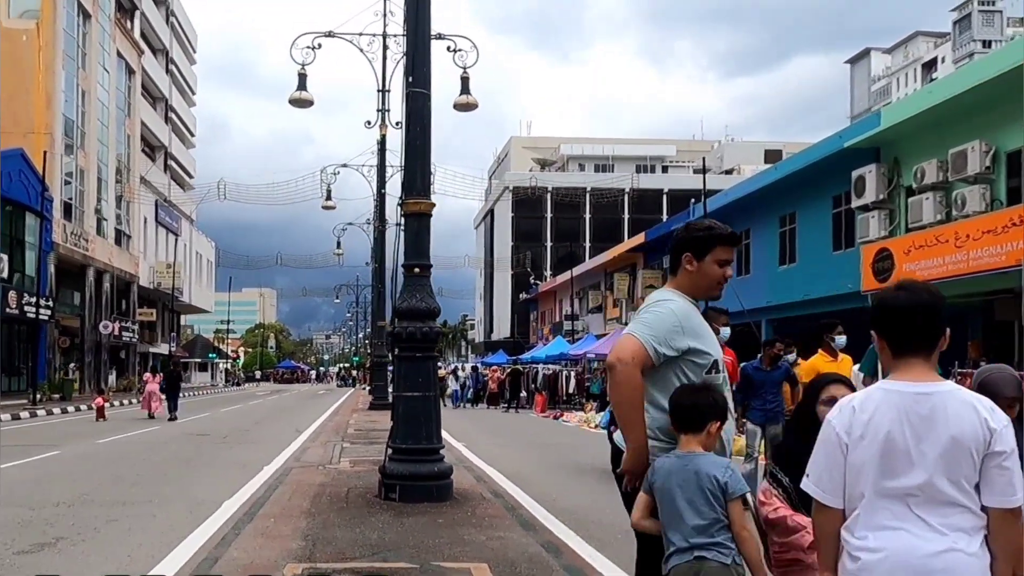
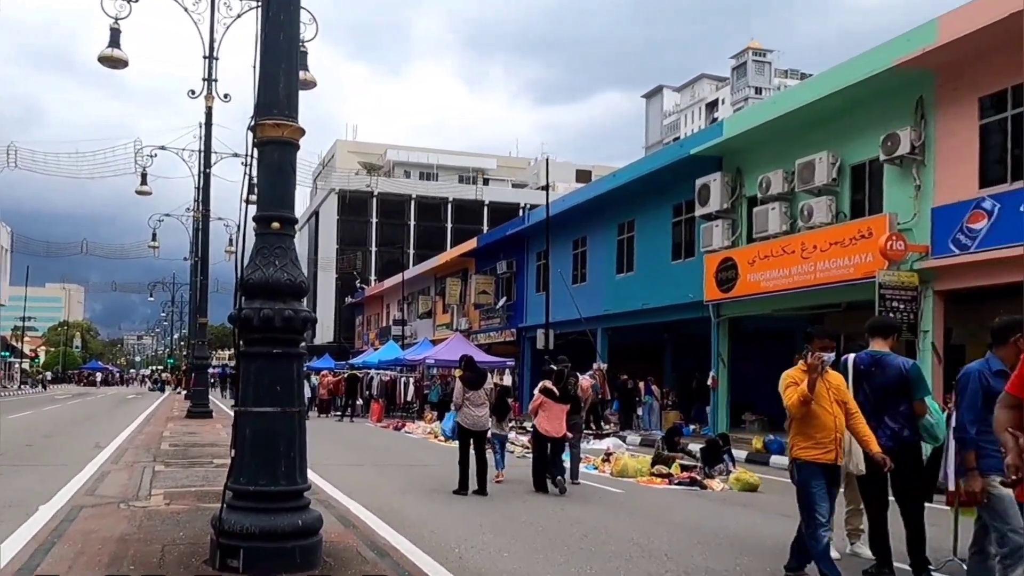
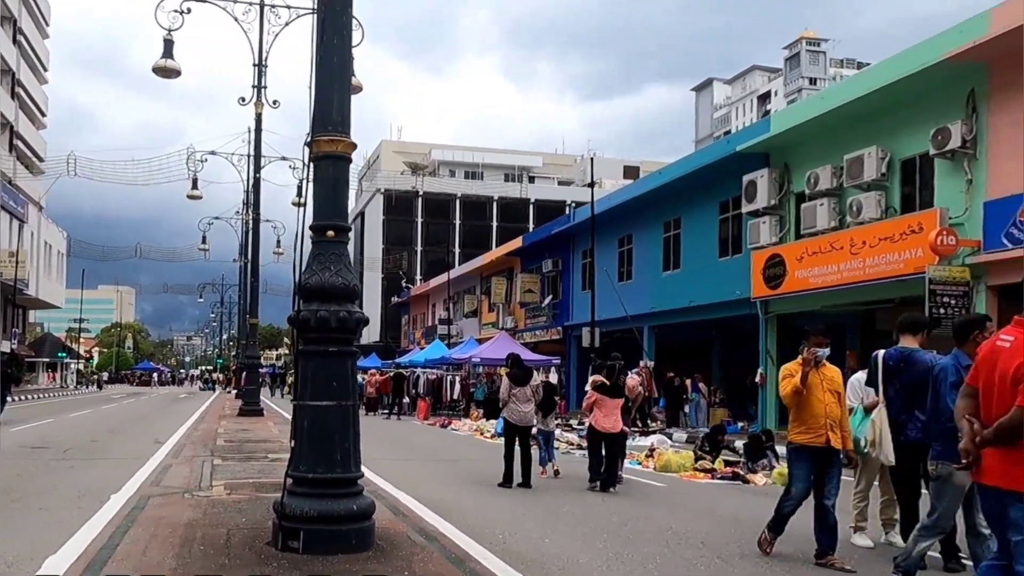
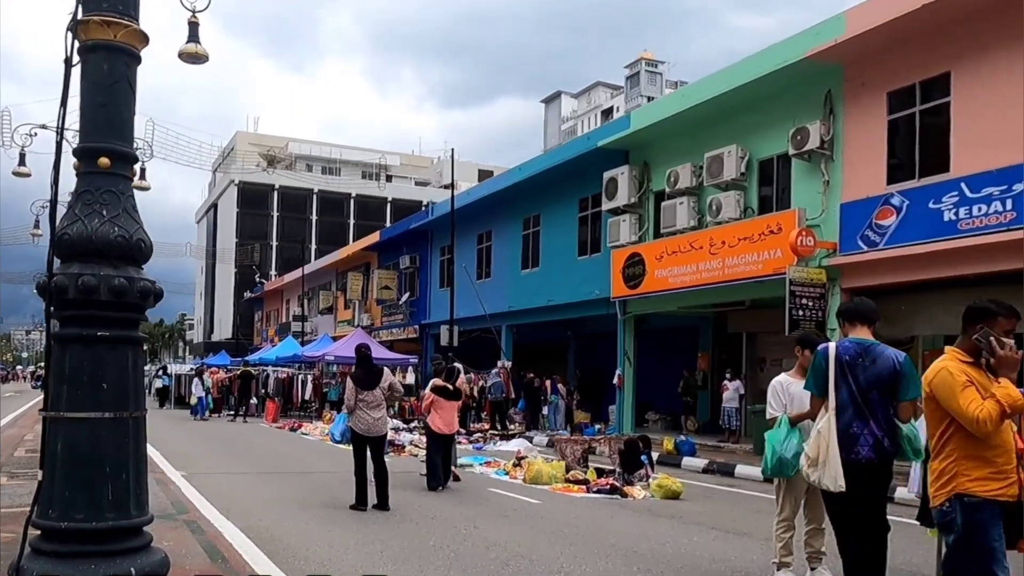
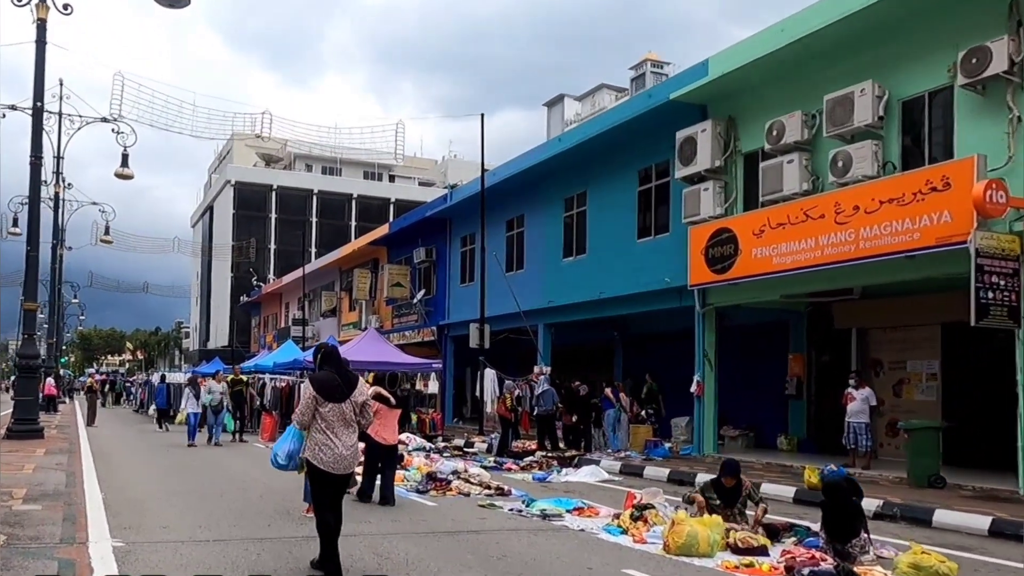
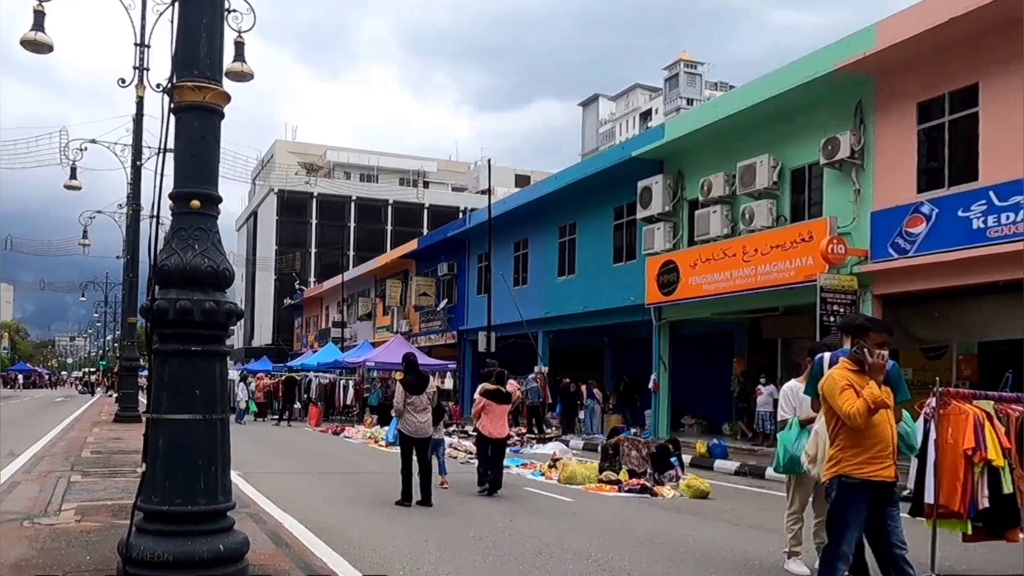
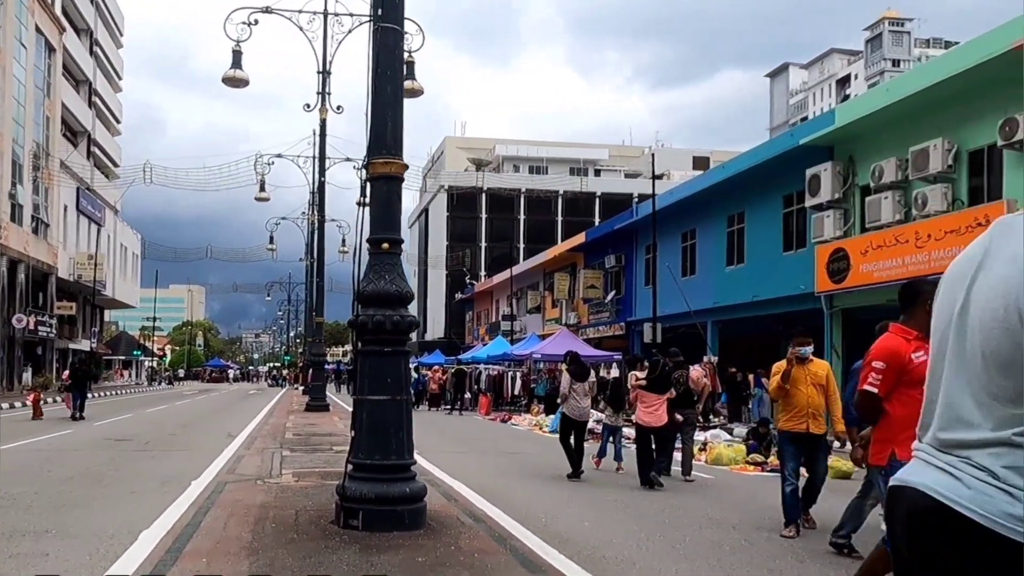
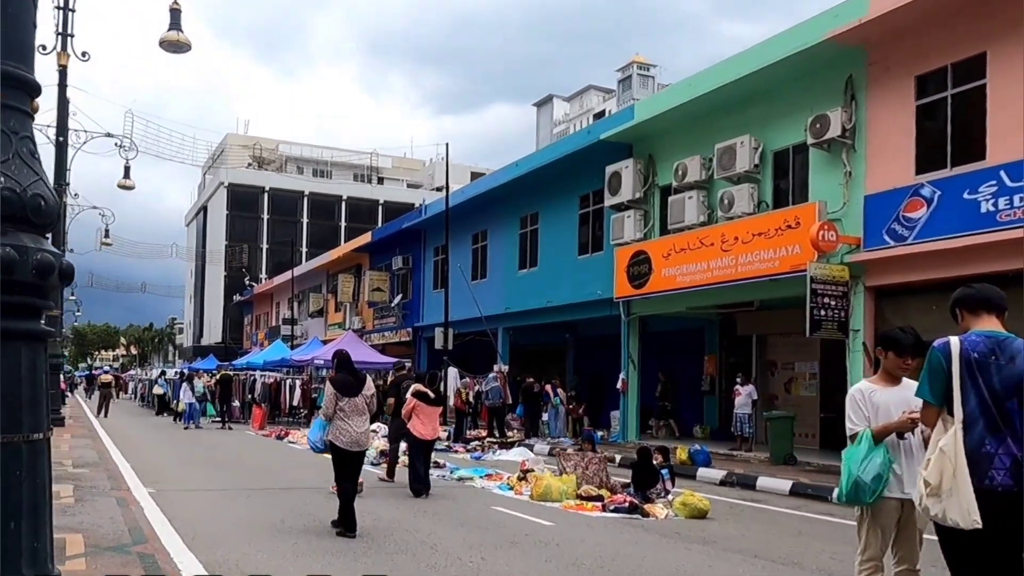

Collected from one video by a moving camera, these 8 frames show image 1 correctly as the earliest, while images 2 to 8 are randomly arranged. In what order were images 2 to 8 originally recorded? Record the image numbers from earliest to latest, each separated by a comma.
7, 3, 2, 6, 4, 8, 5
